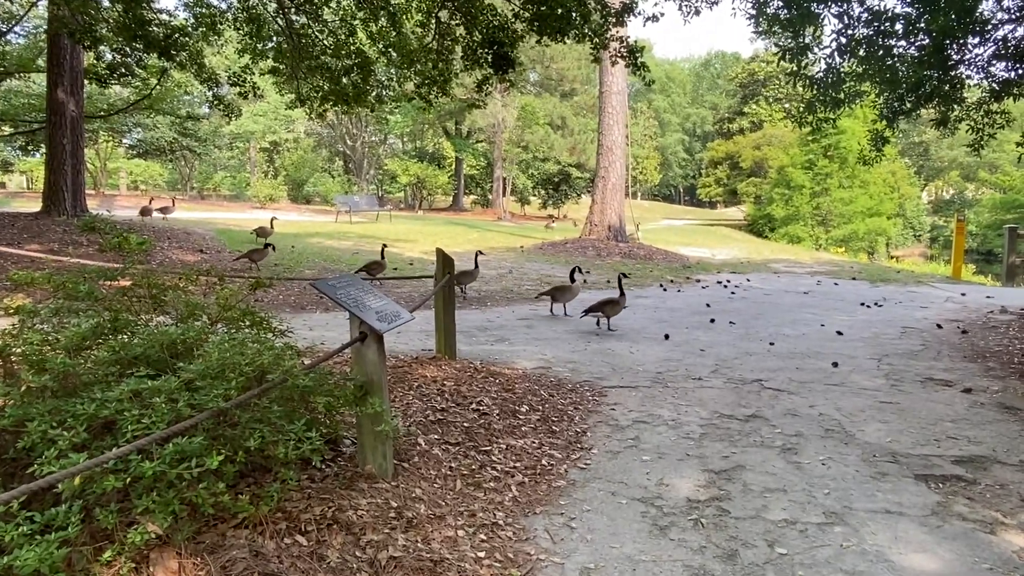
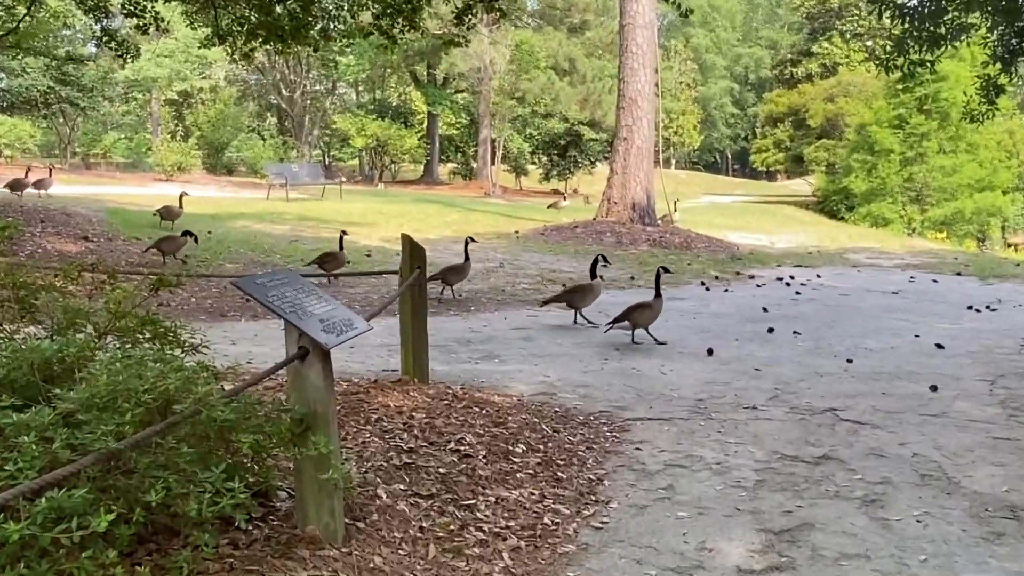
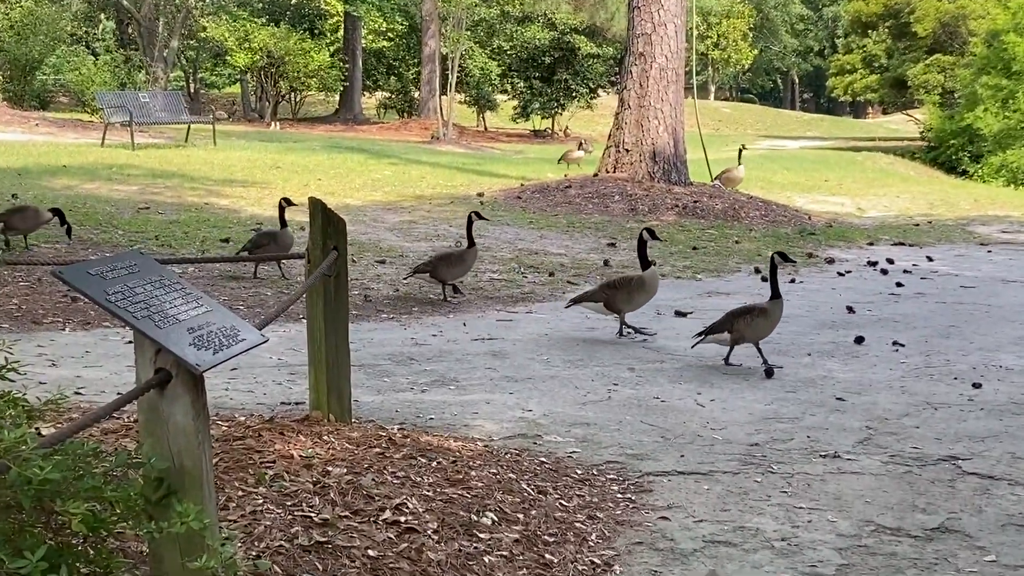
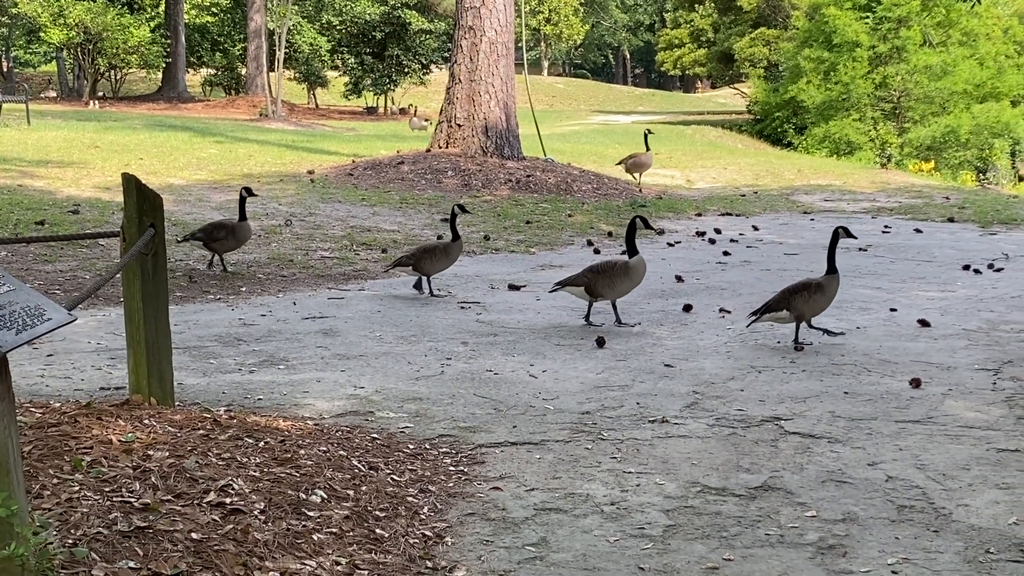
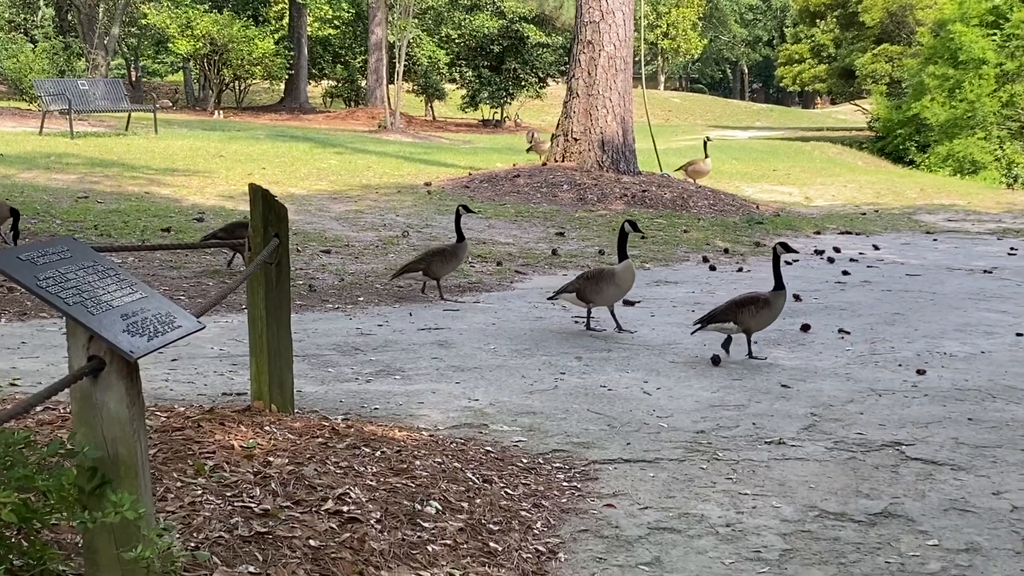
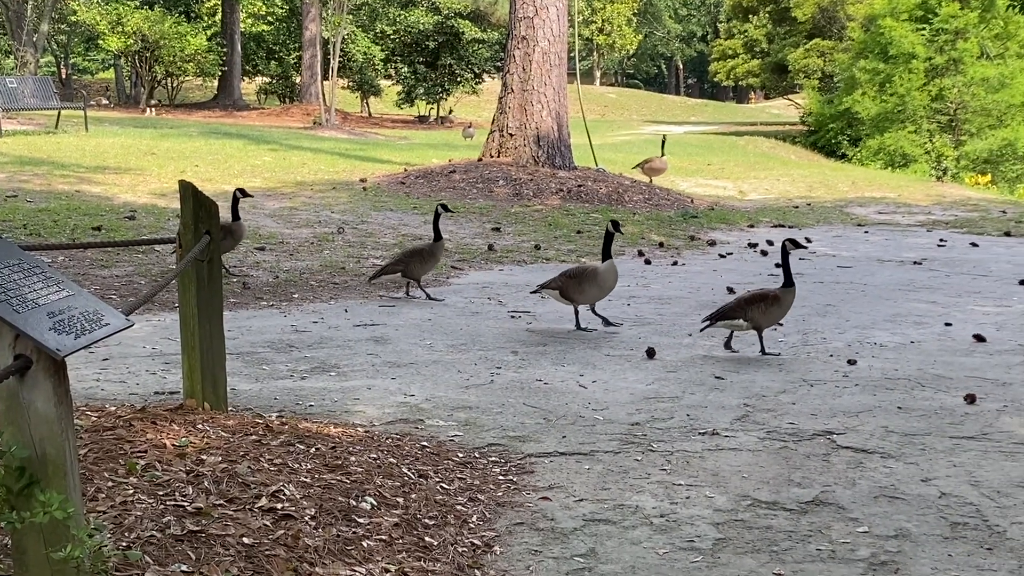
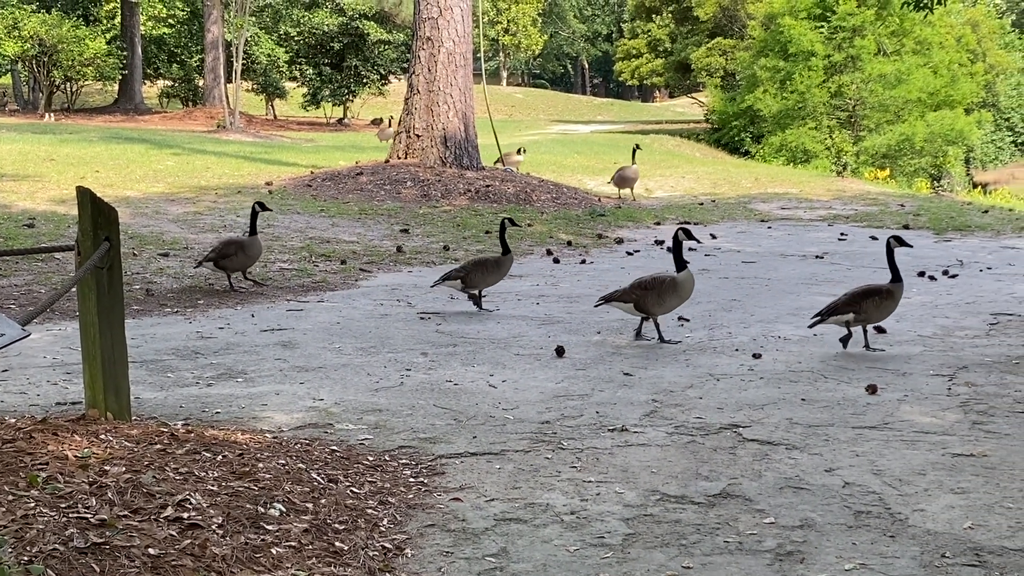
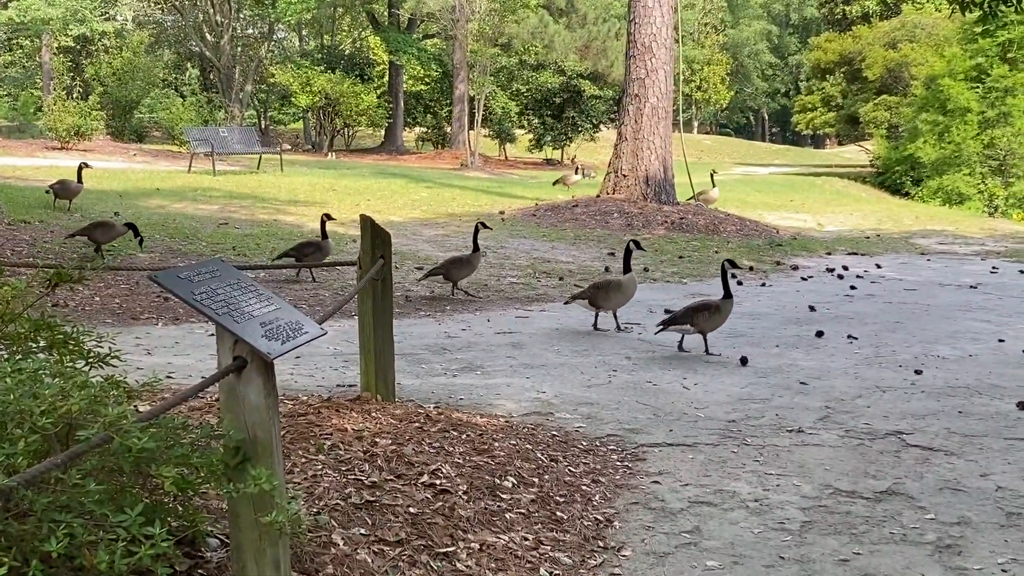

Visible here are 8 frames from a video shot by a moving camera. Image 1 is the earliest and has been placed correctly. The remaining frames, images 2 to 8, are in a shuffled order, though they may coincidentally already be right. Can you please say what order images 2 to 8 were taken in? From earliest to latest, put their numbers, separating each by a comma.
2, 8, 3, 5, 6, 4, 7
